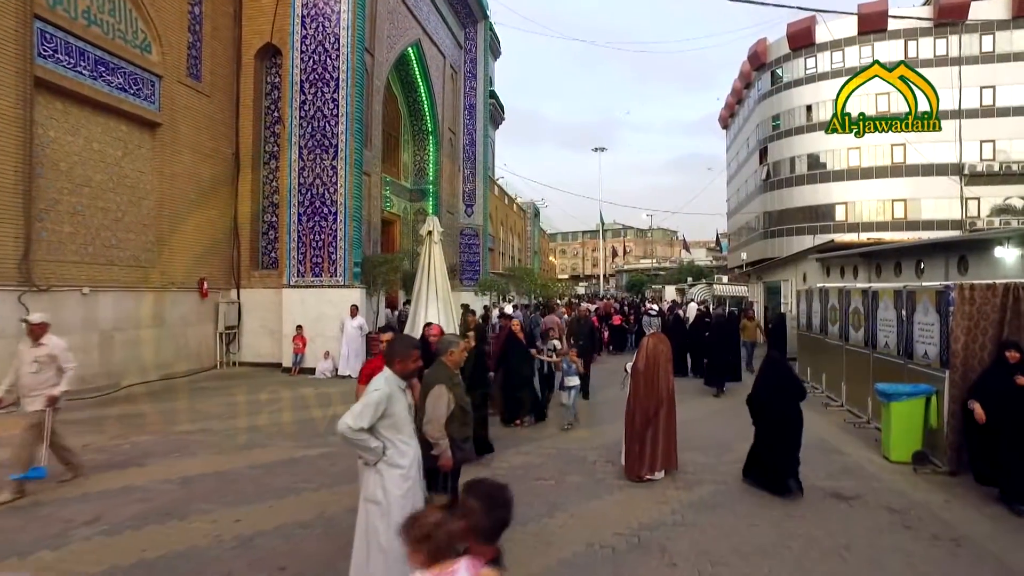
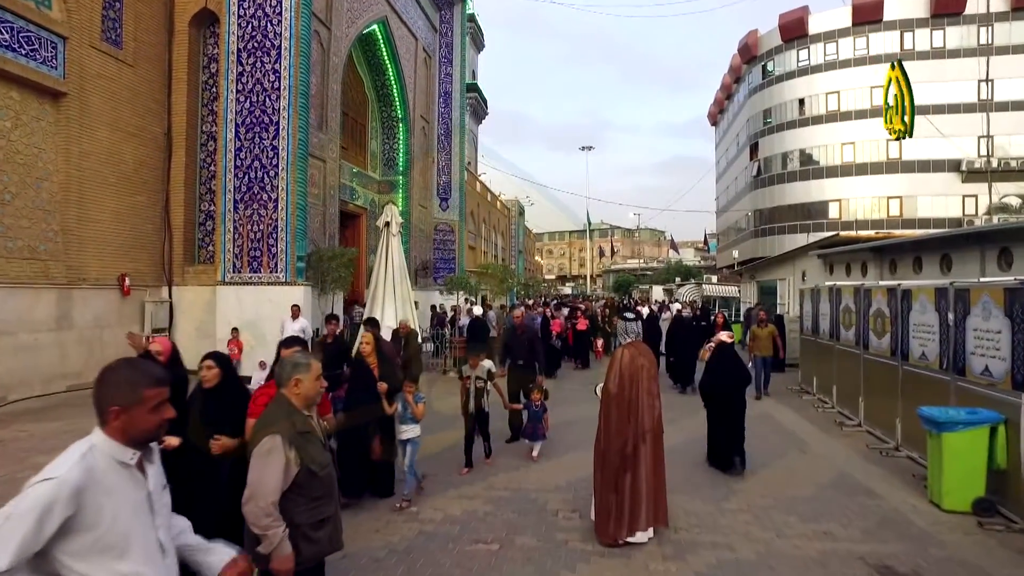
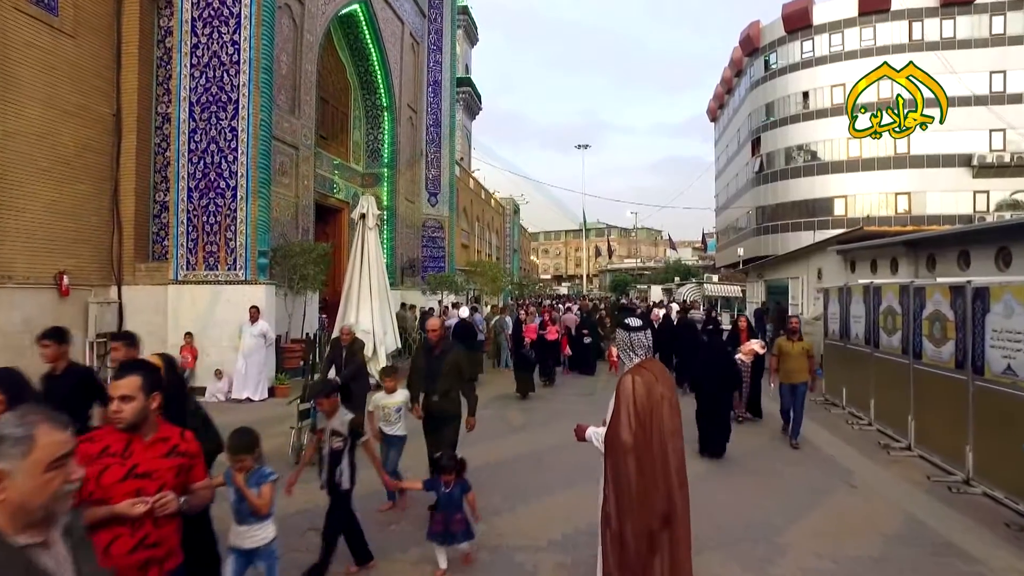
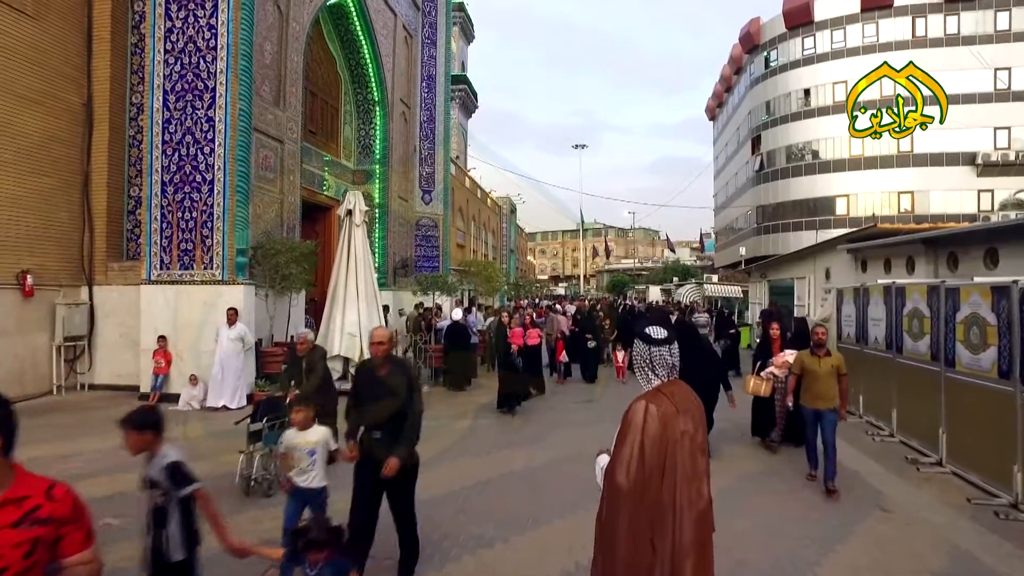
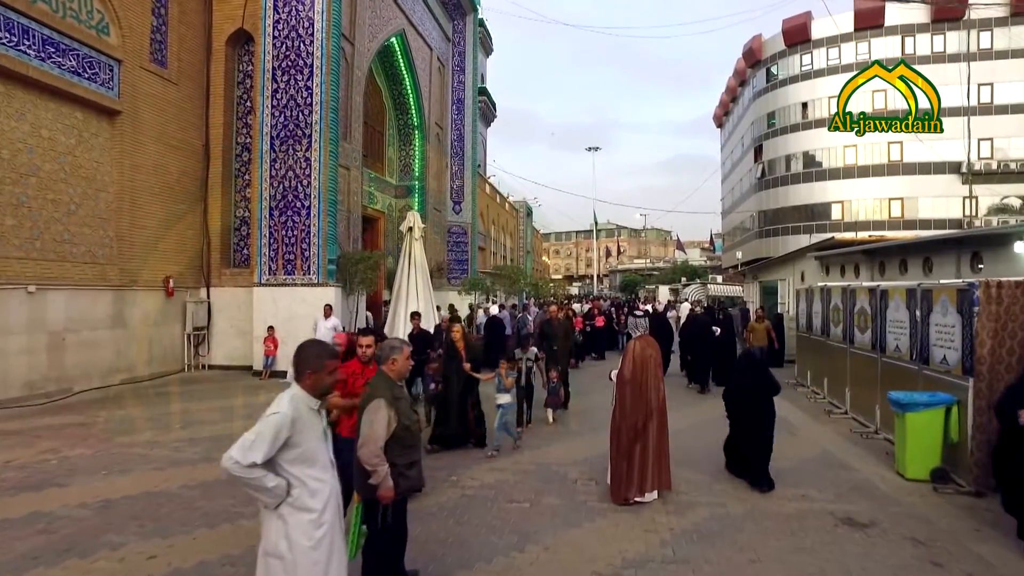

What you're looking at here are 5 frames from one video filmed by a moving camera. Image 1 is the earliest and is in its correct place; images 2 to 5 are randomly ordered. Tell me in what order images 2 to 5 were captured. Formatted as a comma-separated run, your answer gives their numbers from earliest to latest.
5, 2, 3, 4
